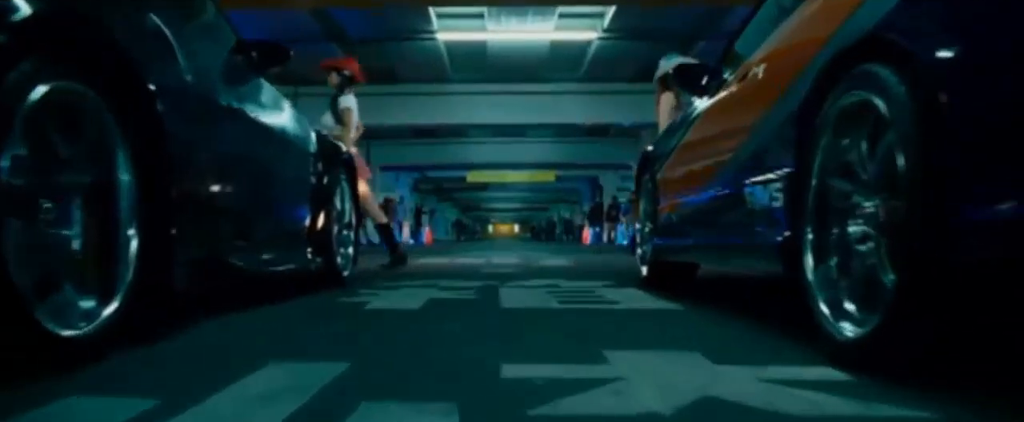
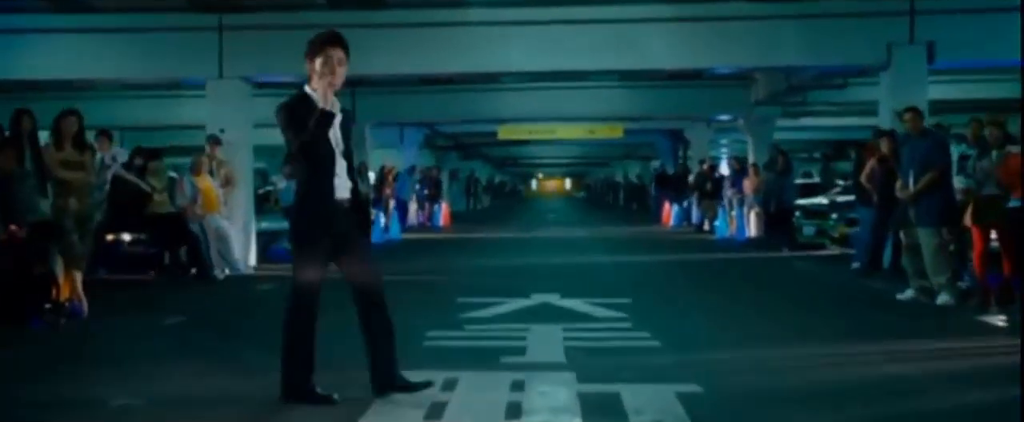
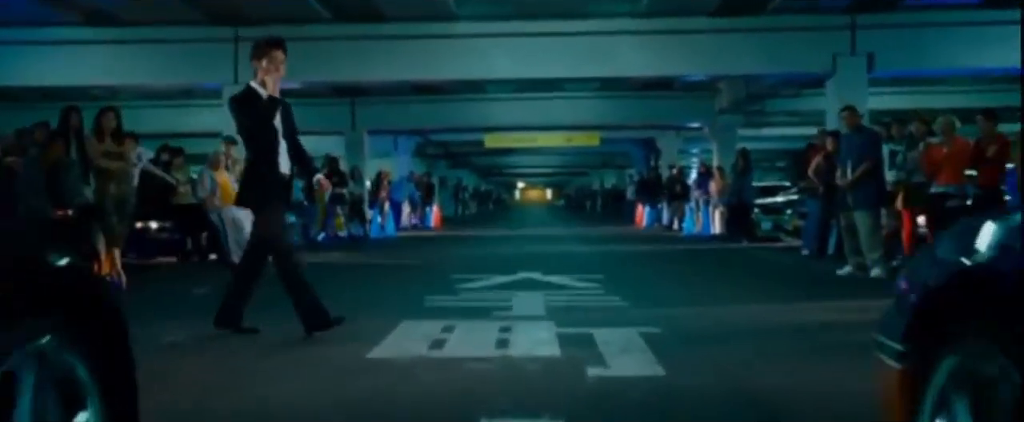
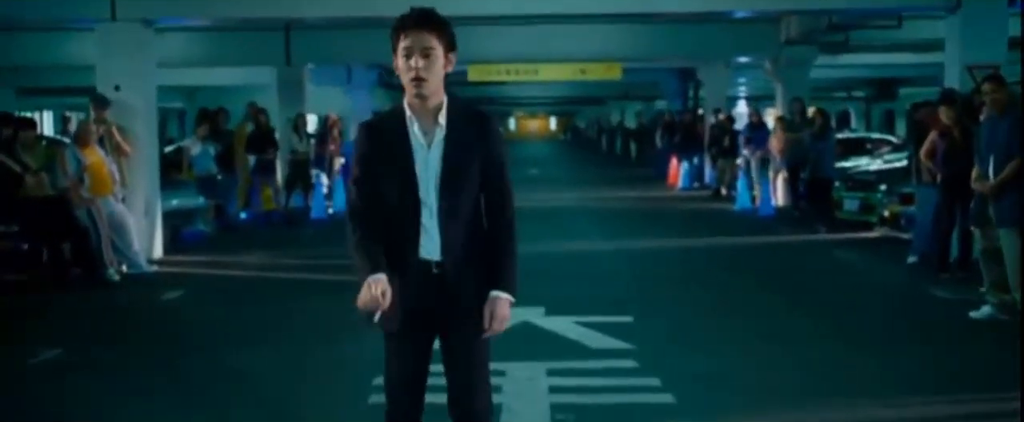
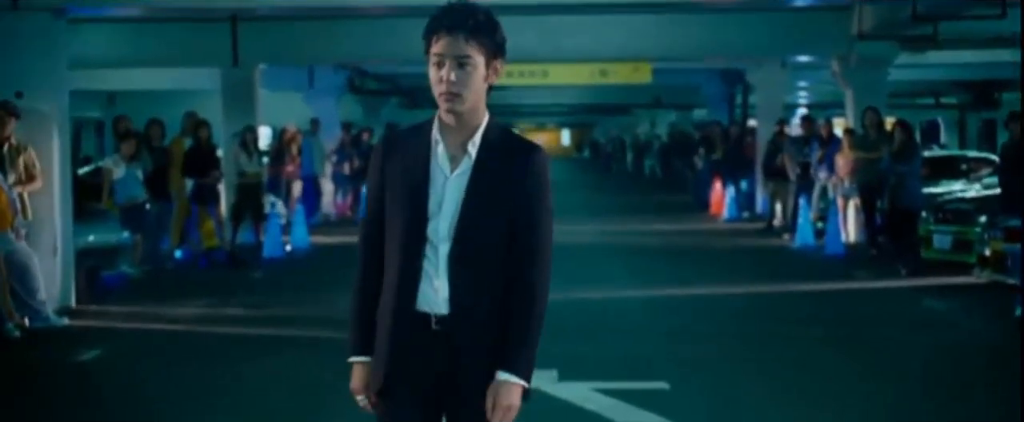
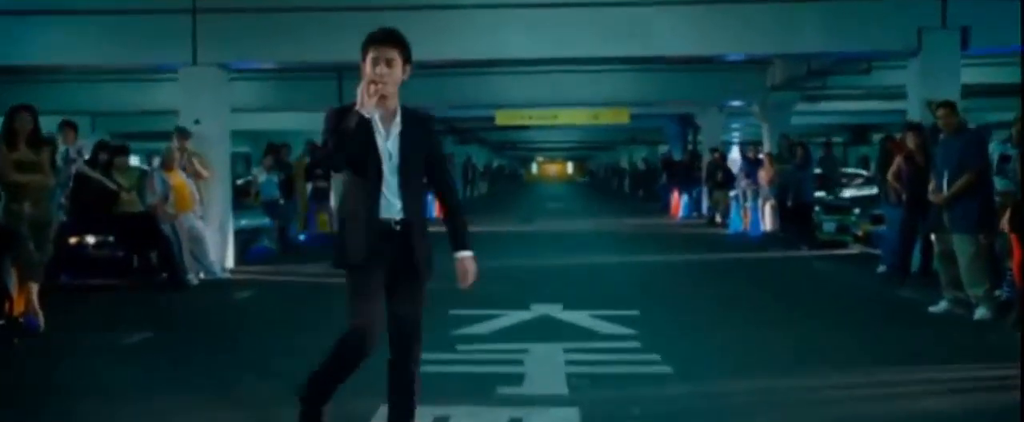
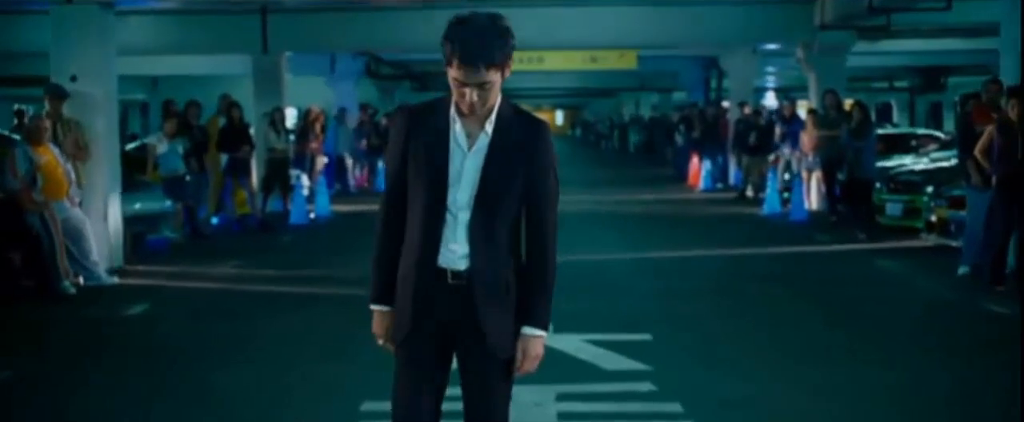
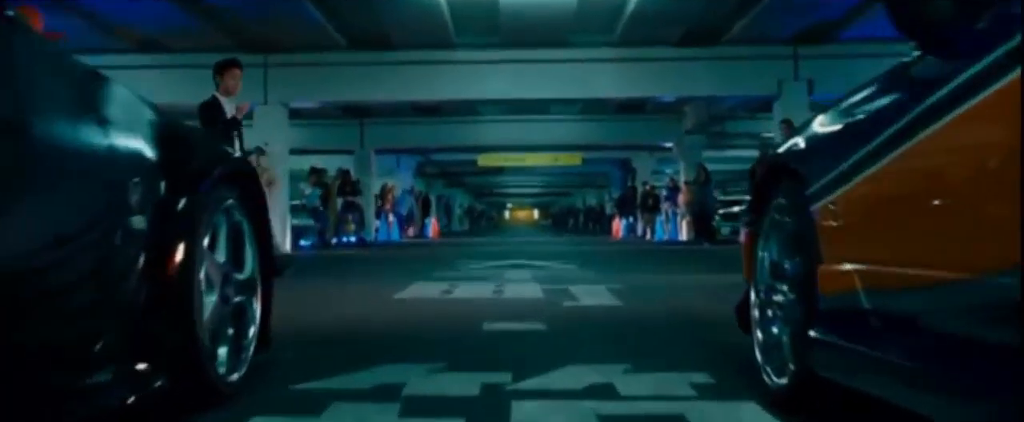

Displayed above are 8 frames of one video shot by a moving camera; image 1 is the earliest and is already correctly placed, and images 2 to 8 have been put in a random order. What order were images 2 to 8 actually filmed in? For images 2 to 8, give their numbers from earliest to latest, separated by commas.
8, 3, 2, 6, 4, 7, 5
